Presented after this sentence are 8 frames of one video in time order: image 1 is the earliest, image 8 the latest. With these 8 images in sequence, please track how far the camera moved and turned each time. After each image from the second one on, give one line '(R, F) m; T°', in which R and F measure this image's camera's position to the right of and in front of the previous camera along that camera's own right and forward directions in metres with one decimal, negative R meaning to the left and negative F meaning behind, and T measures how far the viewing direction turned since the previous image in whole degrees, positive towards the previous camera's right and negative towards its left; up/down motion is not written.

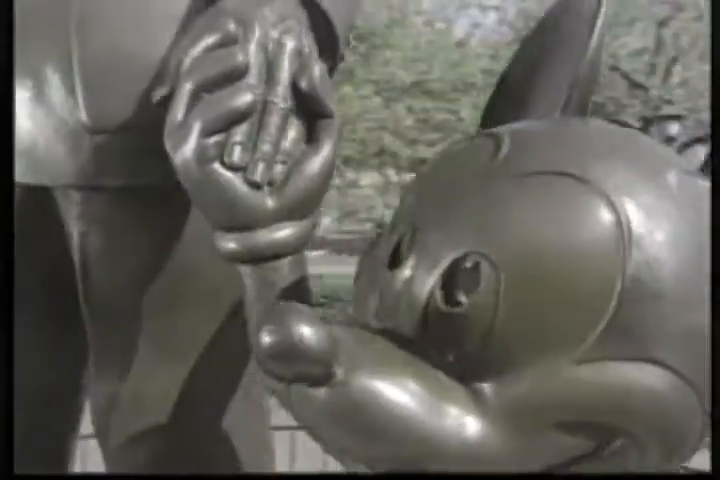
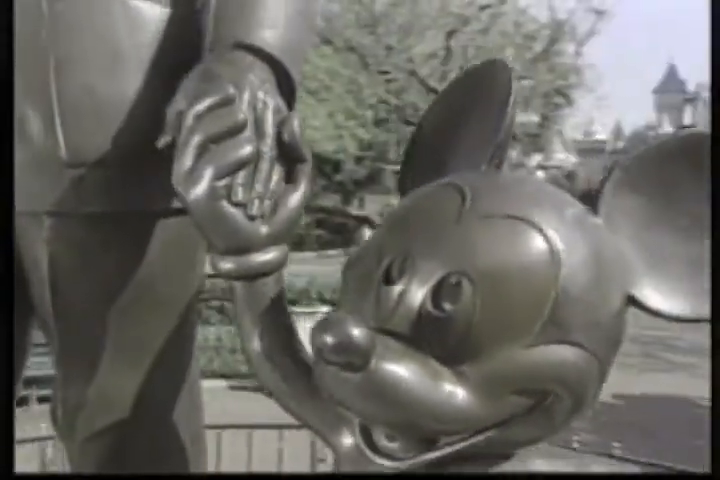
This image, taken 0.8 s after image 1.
(-0.2, -0.2) m; +15°
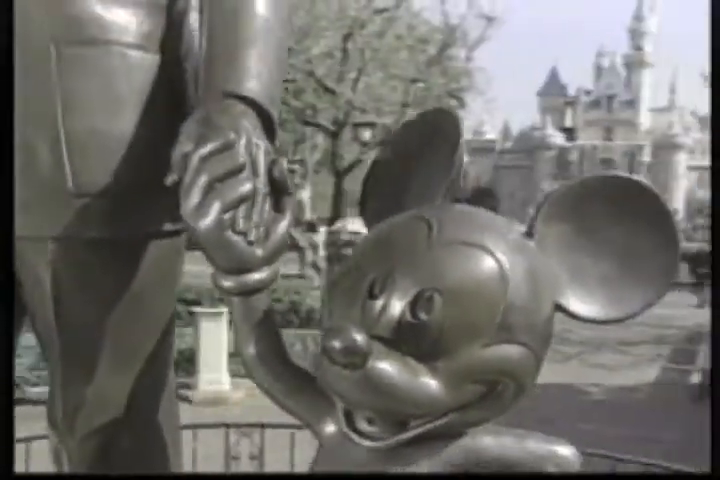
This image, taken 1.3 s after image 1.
(-0.1, -0.2) m; +8°
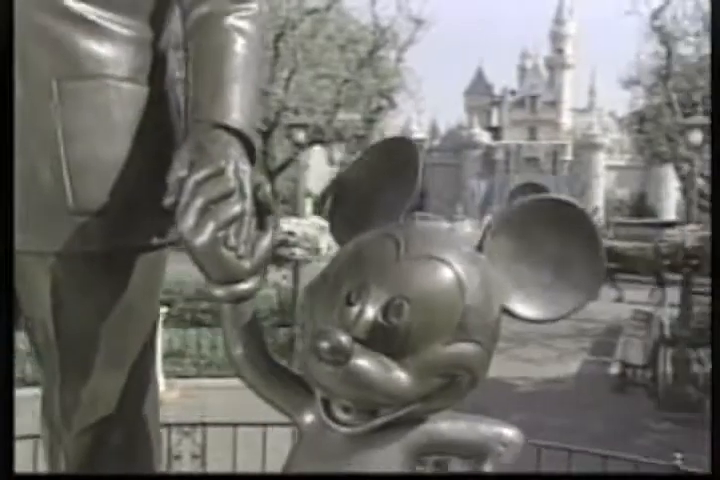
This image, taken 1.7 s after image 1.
(-0.1, -0.1) m; +5°
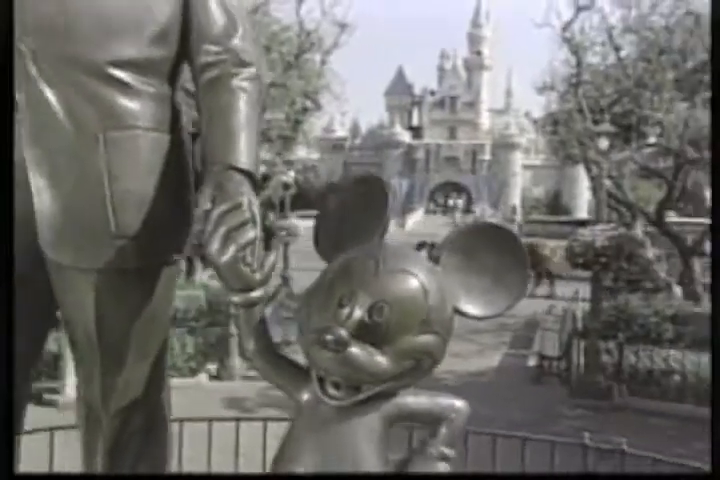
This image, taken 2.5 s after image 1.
(-0.1, -0.3) m; +6°
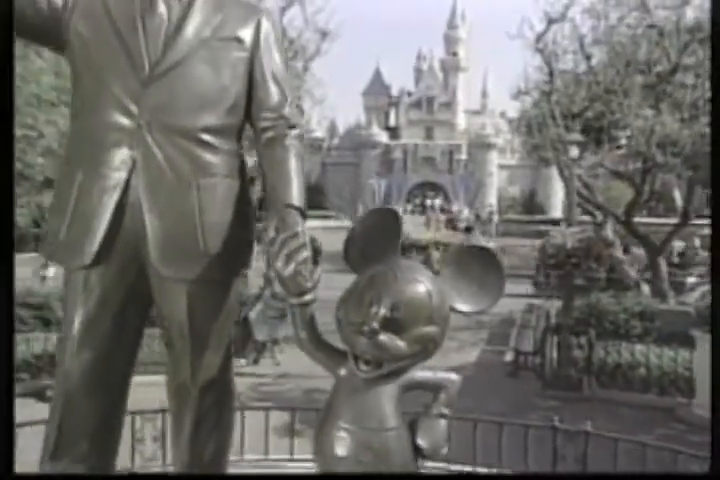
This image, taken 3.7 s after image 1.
(-0.1, -0.5) m; +2°
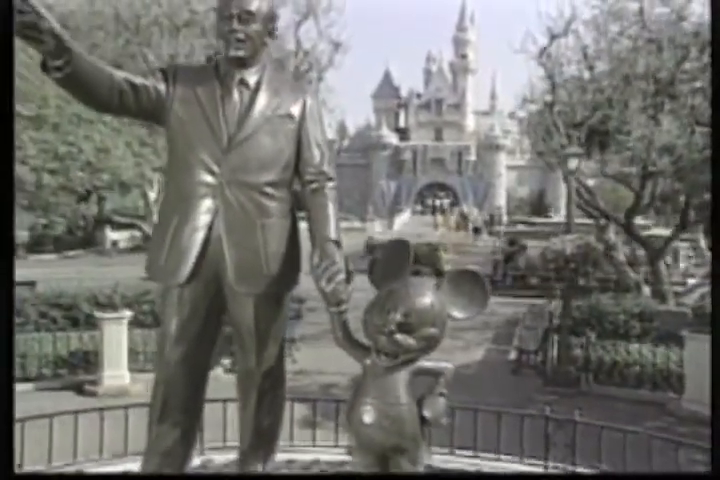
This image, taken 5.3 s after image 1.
(0.0, -0.7) m; -1°
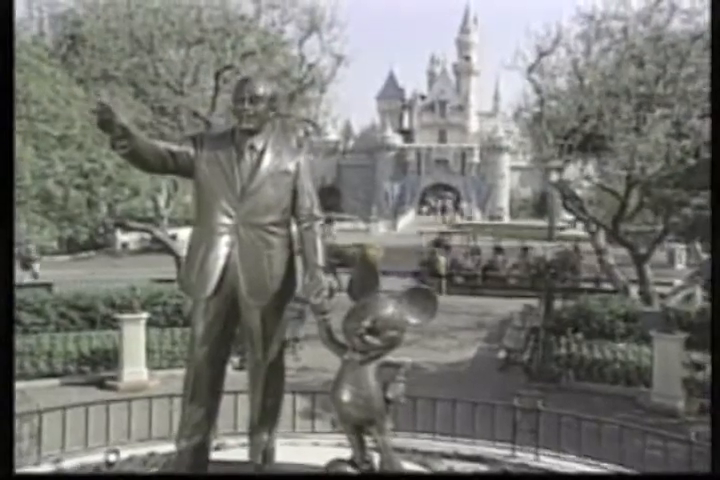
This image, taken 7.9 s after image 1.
(+0.1, -0.9) m; 0°
